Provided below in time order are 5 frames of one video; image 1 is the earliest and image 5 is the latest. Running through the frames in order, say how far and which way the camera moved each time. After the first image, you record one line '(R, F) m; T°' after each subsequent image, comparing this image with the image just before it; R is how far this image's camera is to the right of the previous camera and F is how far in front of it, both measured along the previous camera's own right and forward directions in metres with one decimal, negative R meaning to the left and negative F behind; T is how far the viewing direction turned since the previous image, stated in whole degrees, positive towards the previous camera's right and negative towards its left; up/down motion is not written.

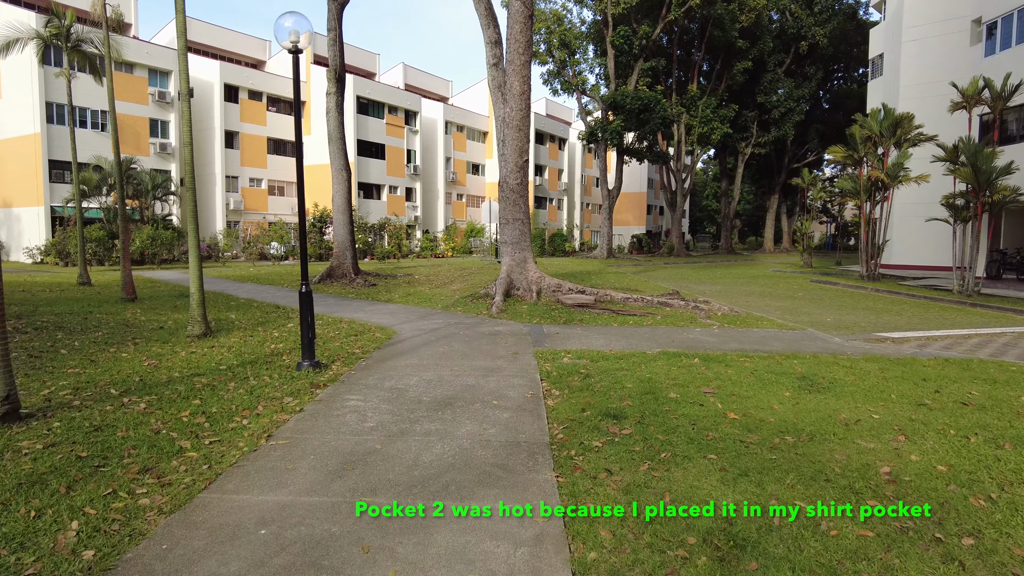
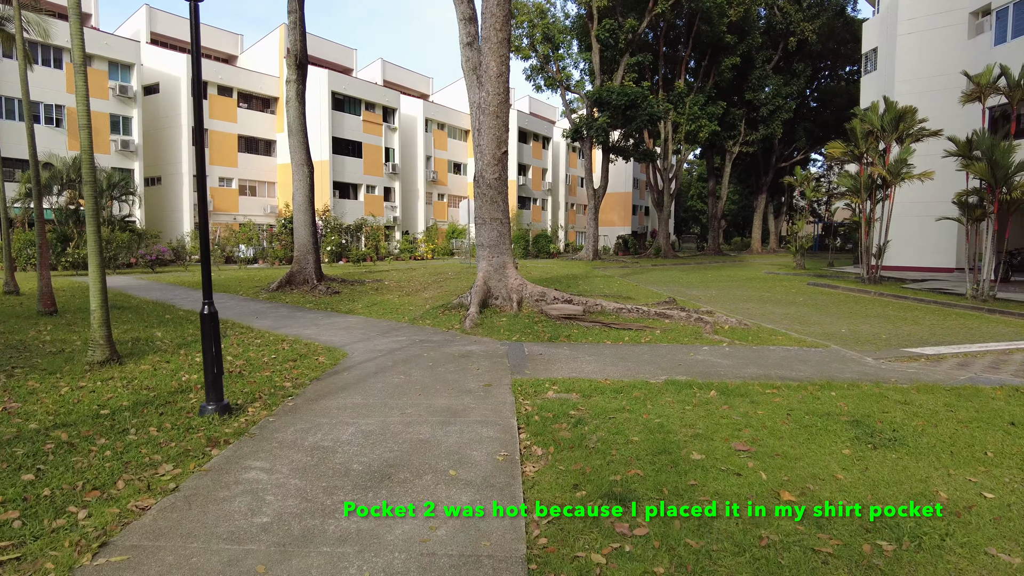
(+0.1, +1.4) m; +1°
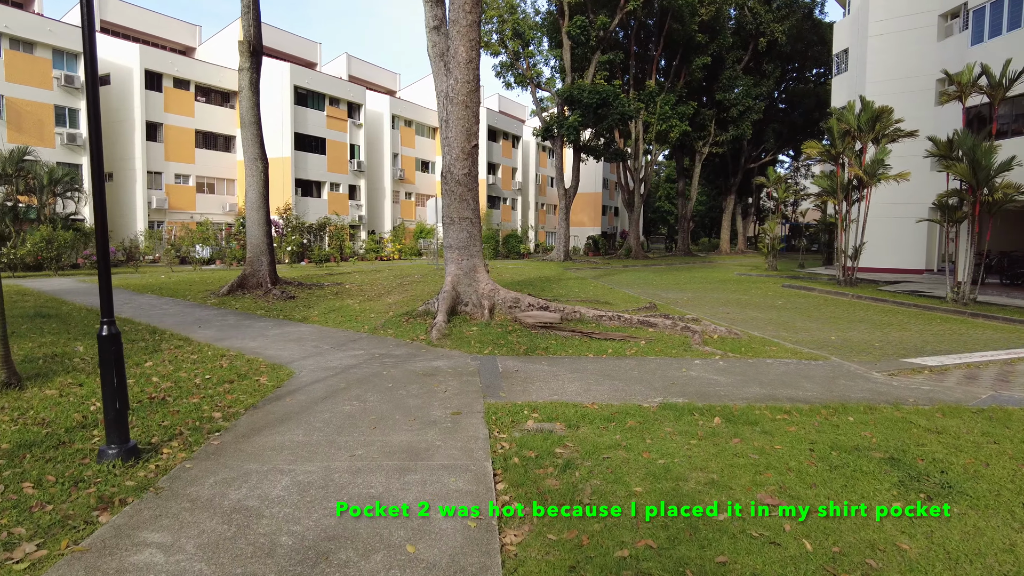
(0.0, +0.8) m; +3°
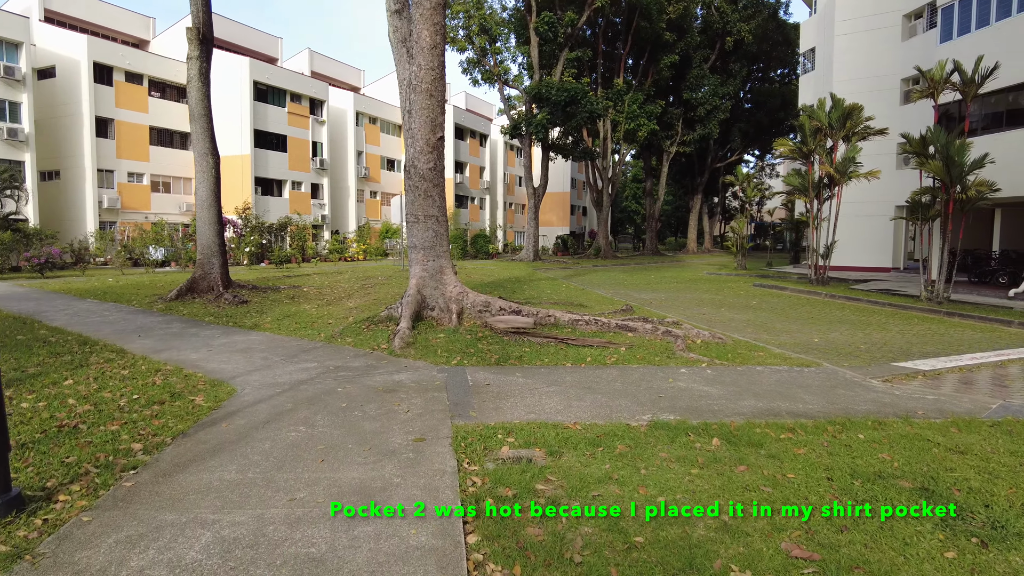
(0.0, +0.6) m; +3°
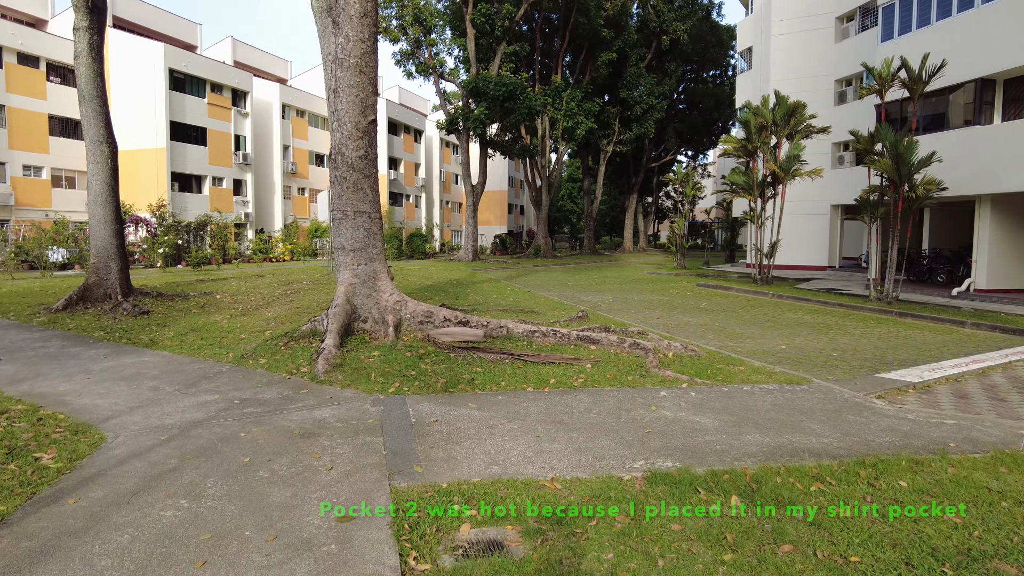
(-0.1, +1.1) m; +6°
